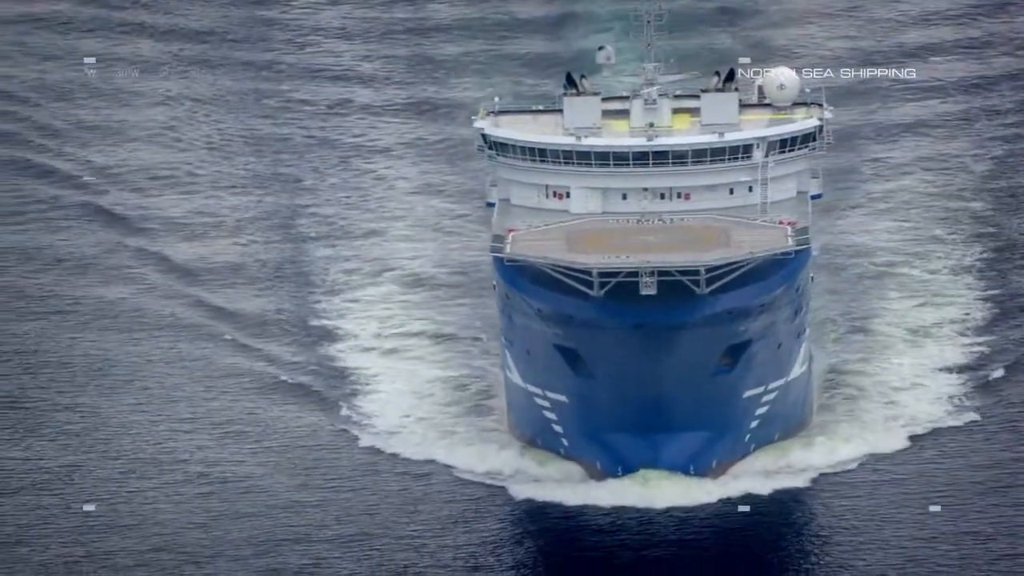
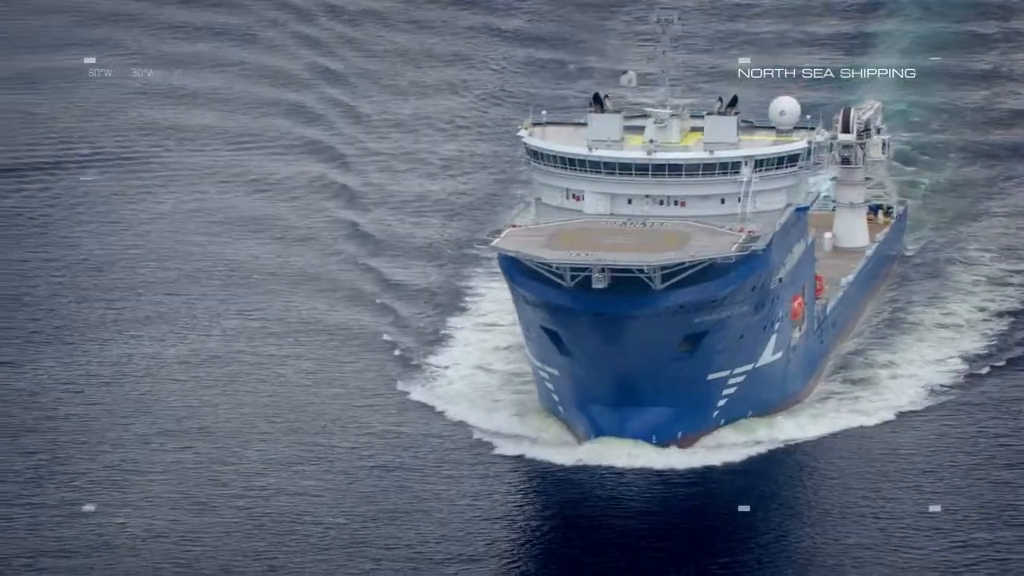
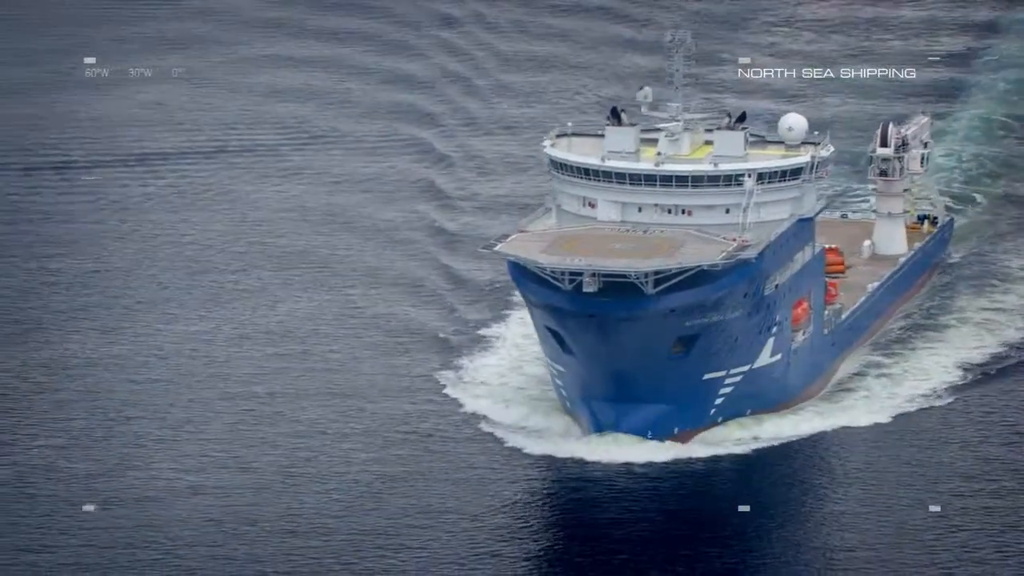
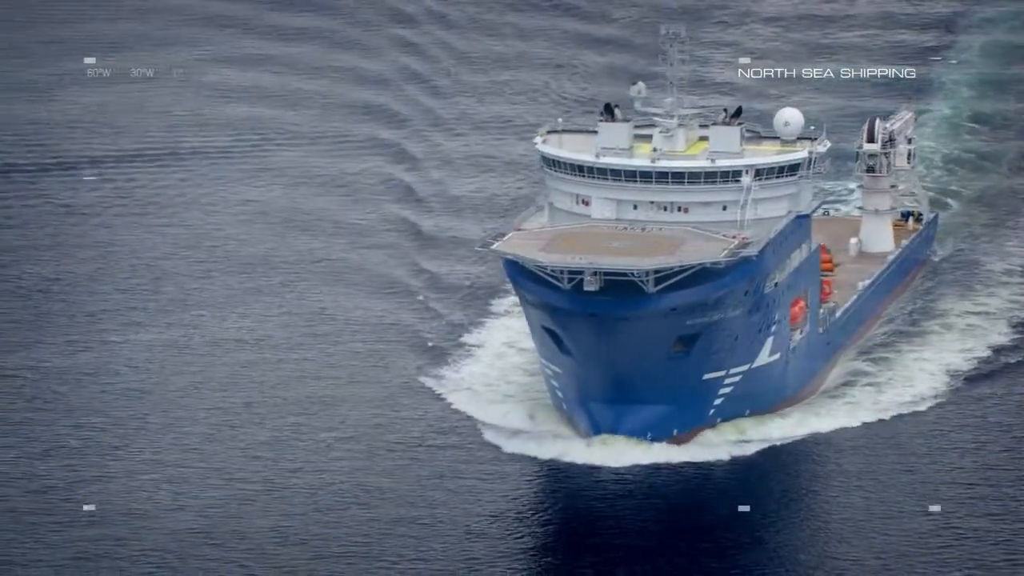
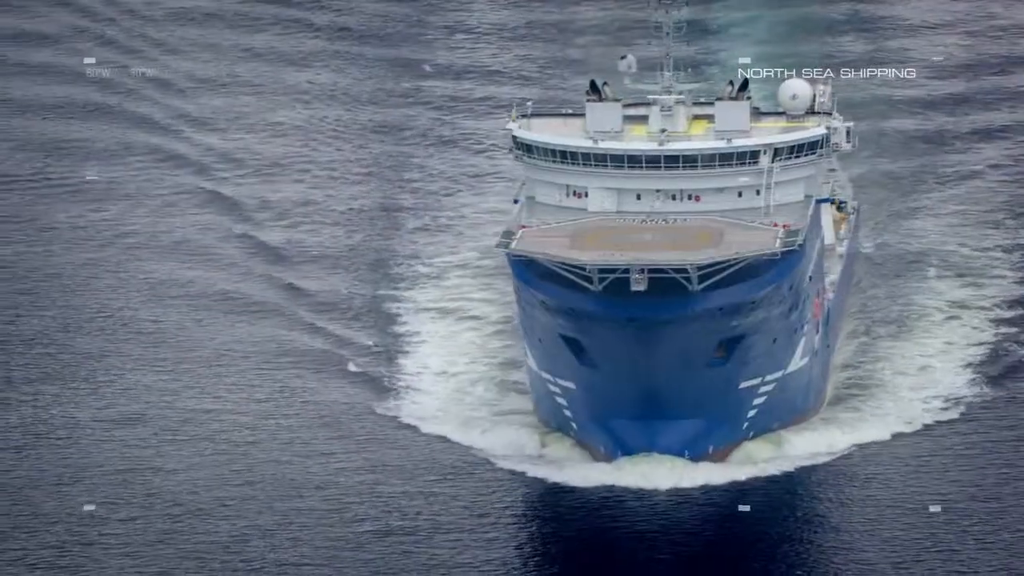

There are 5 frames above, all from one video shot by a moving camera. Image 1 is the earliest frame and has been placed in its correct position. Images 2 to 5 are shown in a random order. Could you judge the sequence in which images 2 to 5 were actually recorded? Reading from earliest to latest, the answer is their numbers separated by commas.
5, 2, 4, 3
